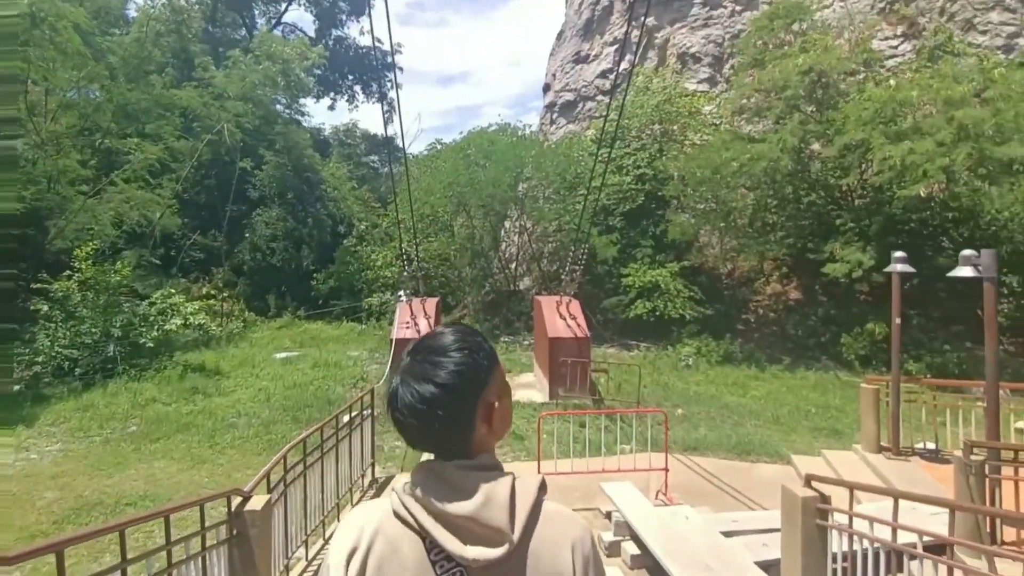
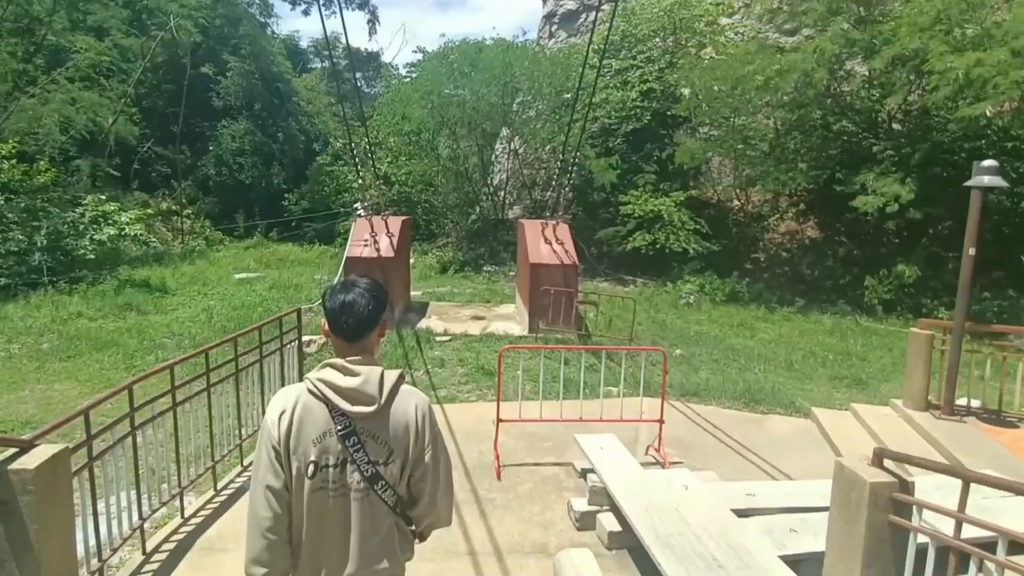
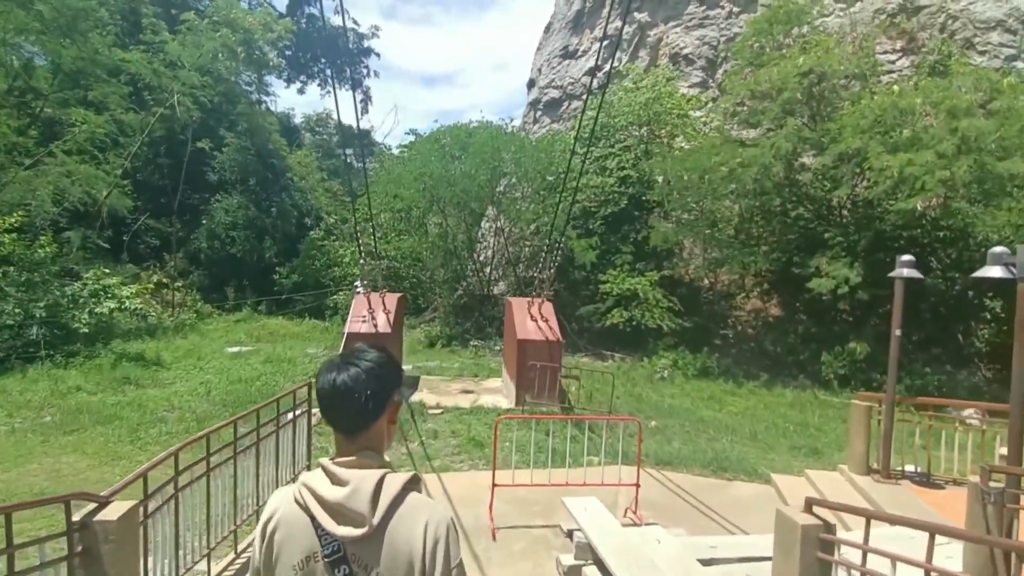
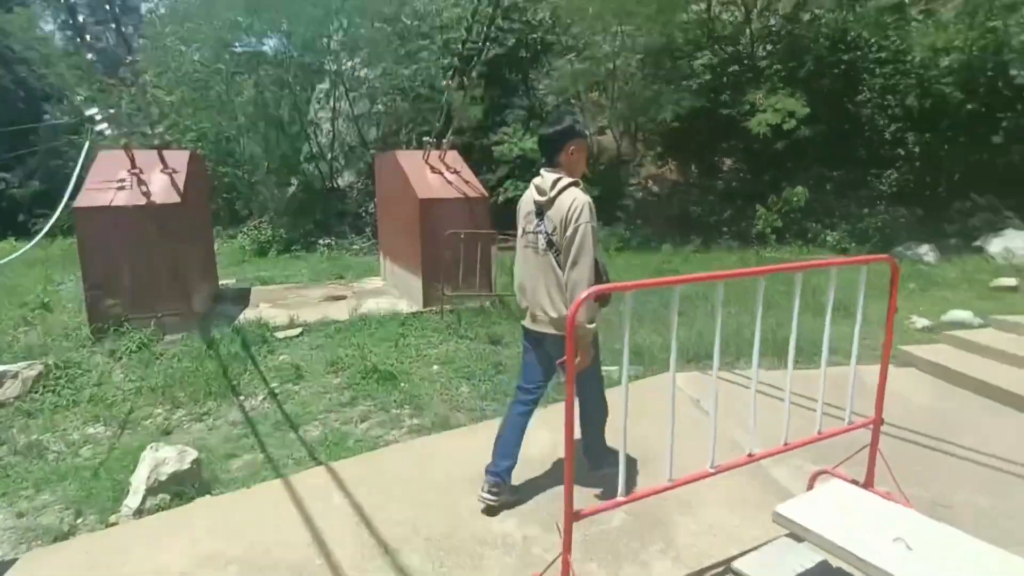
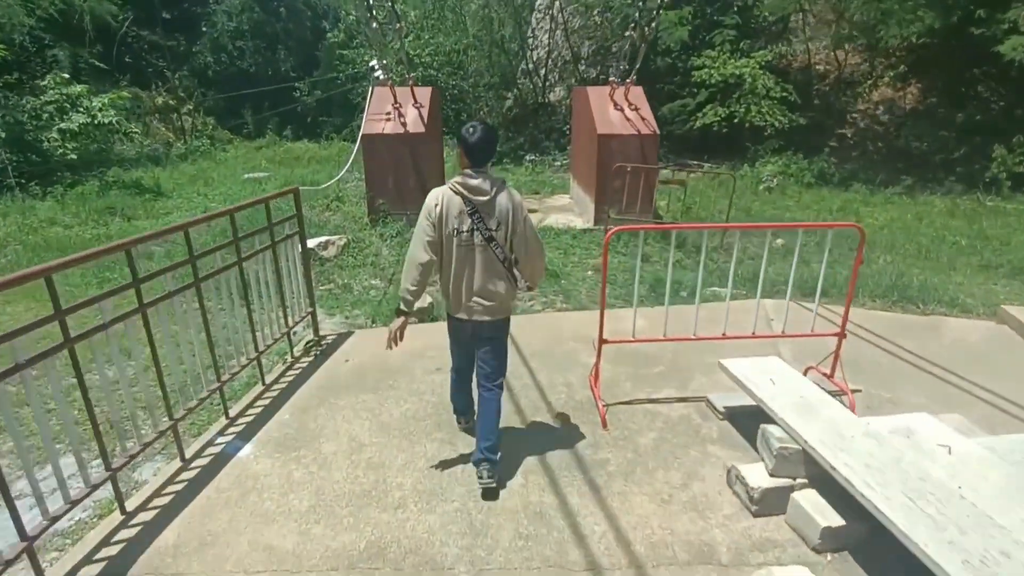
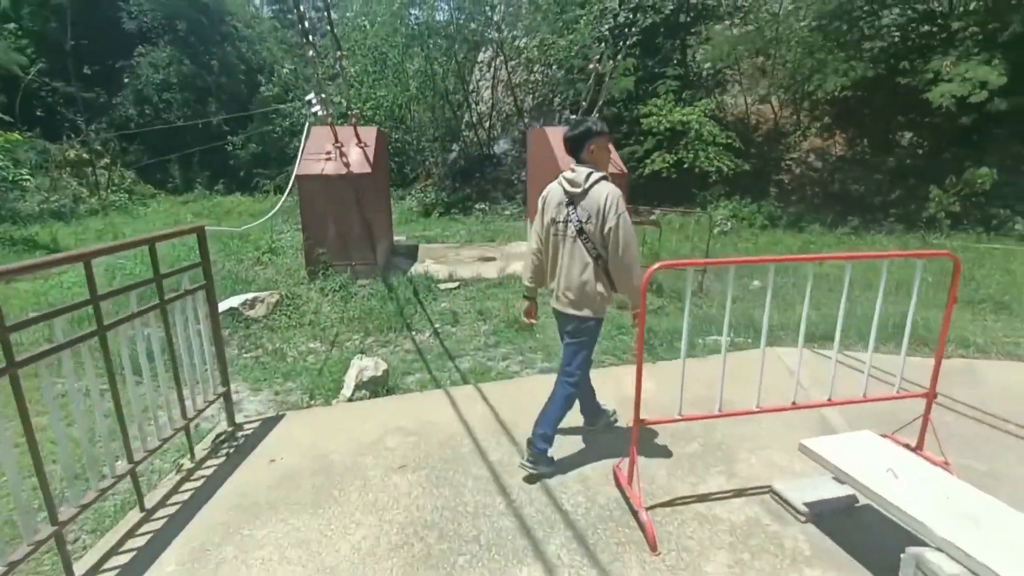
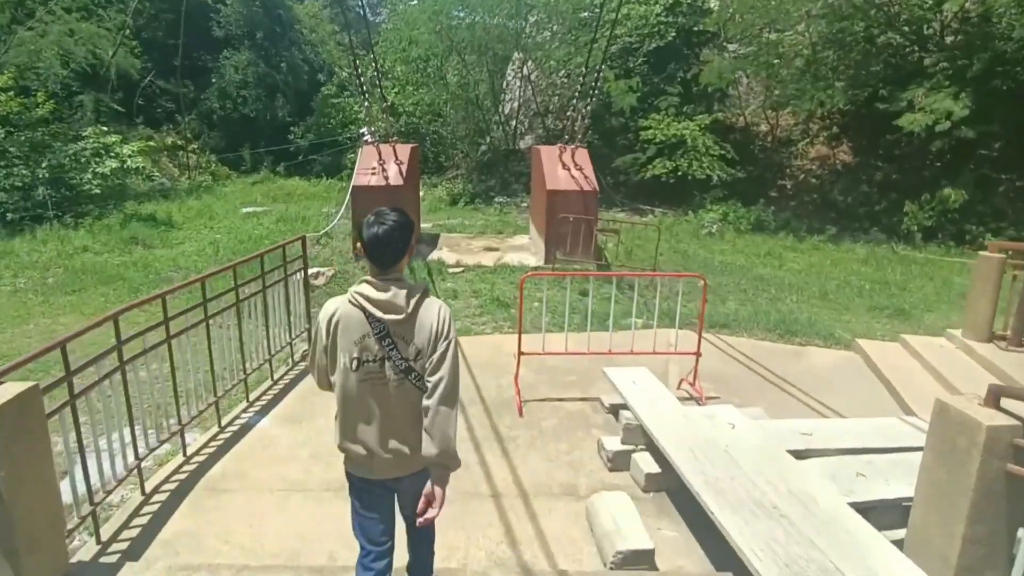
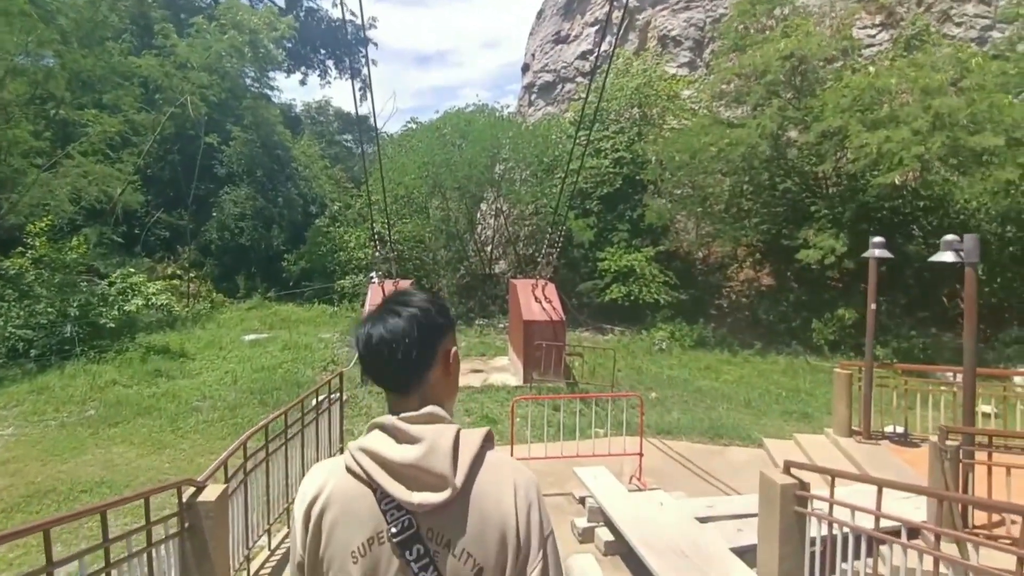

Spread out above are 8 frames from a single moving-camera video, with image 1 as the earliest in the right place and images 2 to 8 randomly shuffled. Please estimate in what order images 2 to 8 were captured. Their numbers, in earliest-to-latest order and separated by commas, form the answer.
8, 3, 2, 7, 5, 6, 4
